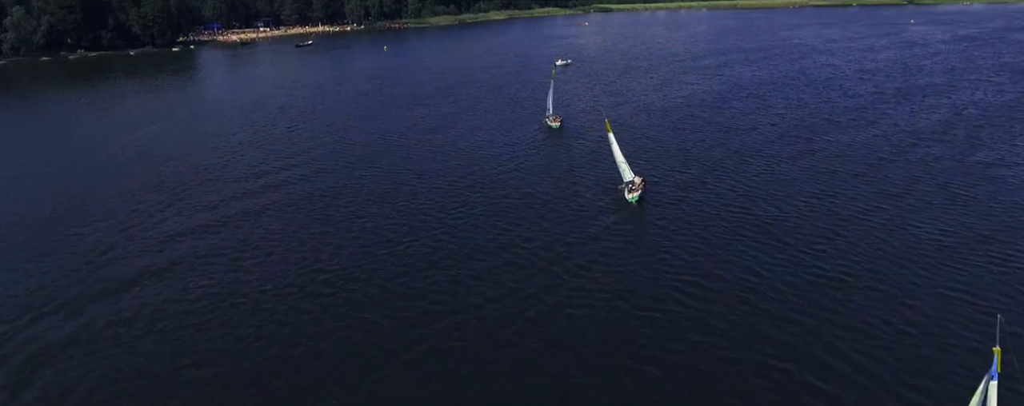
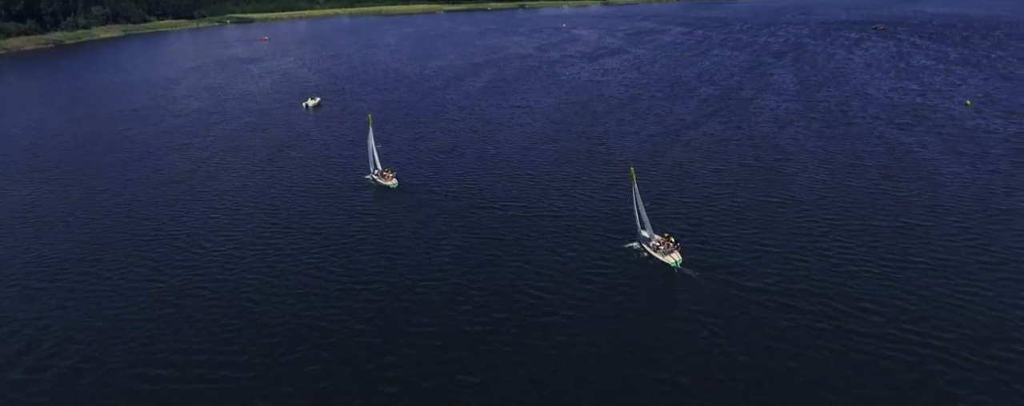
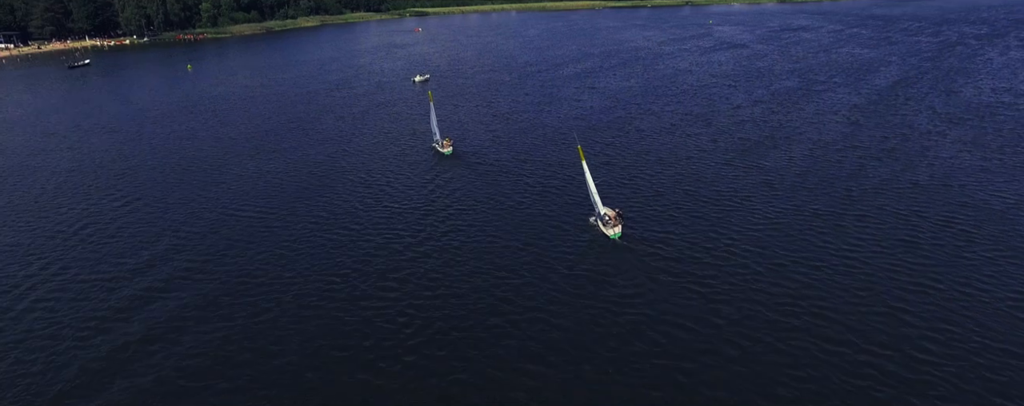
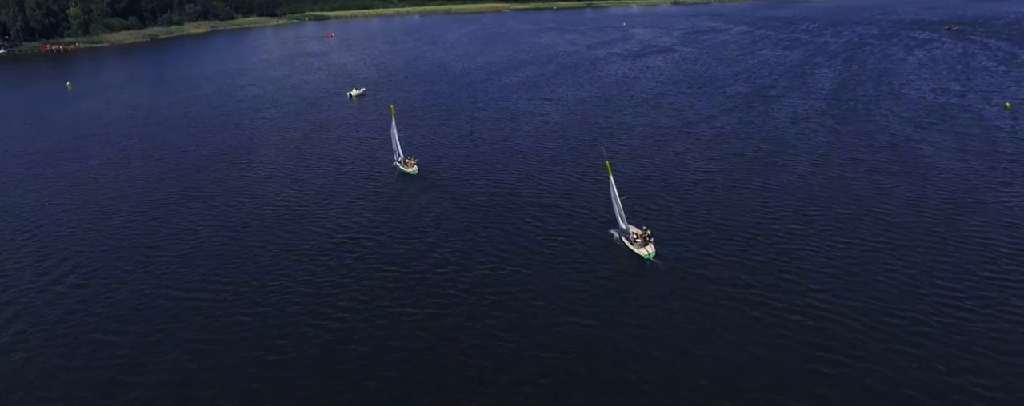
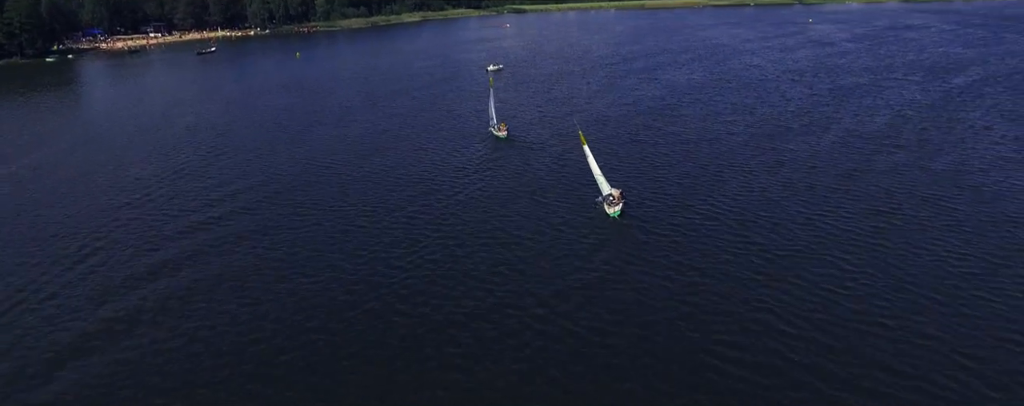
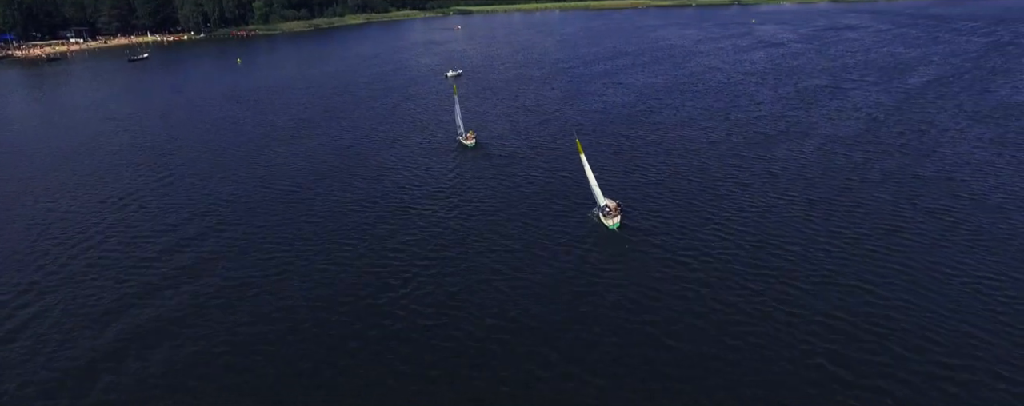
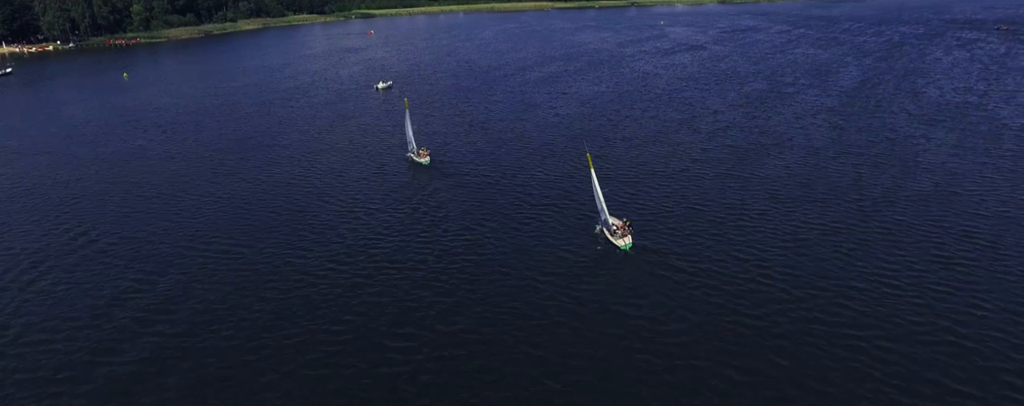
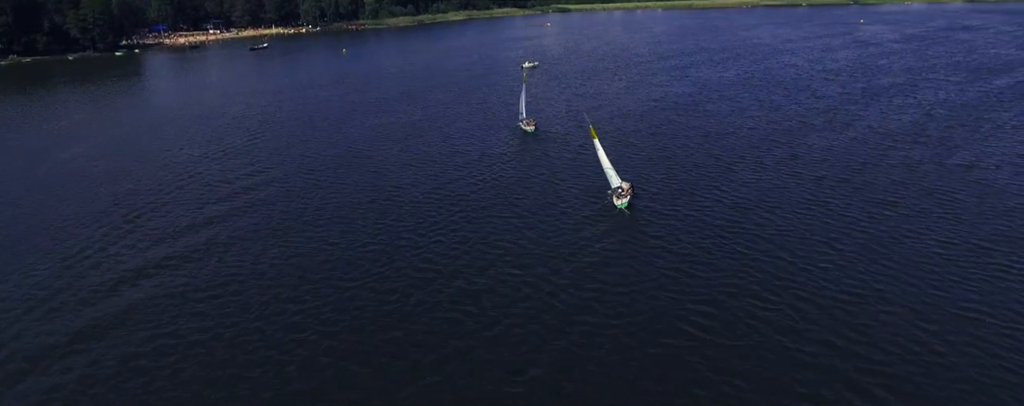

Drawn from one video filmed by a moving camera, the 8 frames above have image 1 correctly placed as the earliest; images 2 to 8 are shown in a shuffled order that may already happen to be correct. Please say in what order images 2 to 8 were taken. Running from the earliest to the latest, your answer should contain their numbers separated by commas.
8, 5, 6, 3, 7, 4, 2
